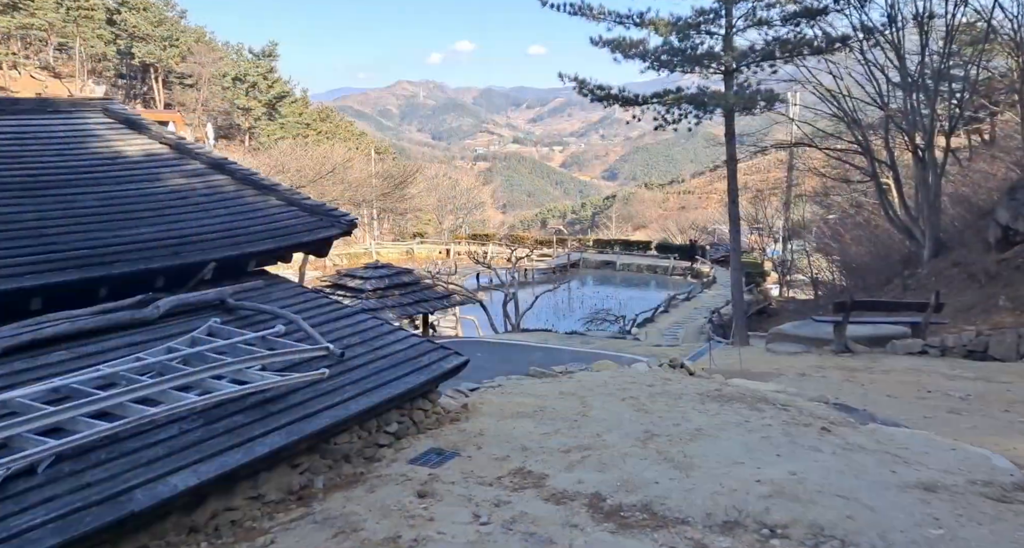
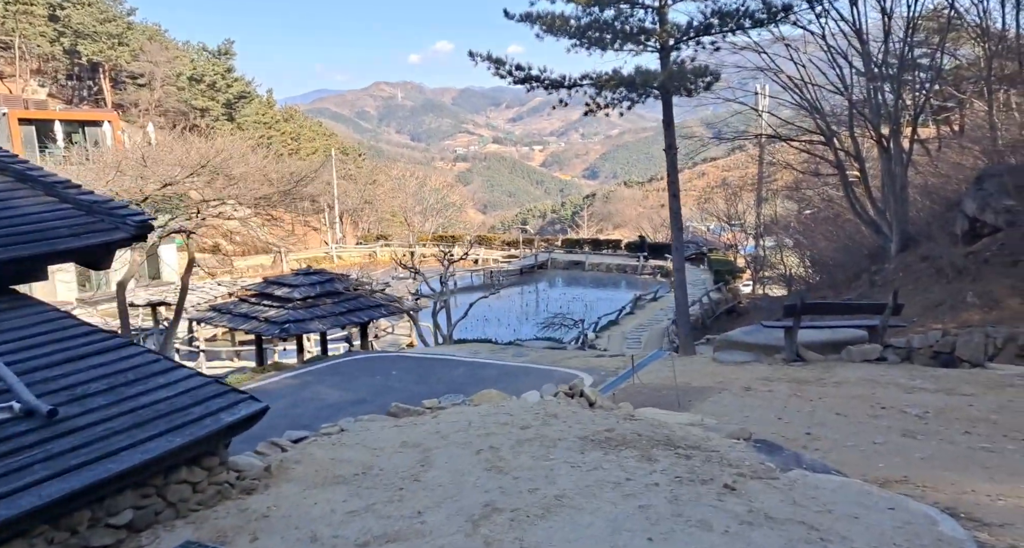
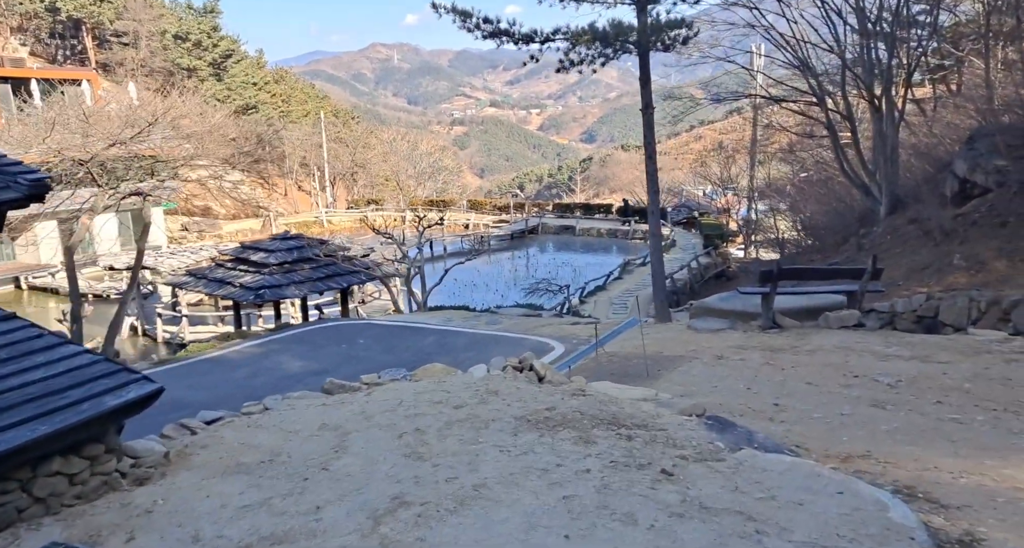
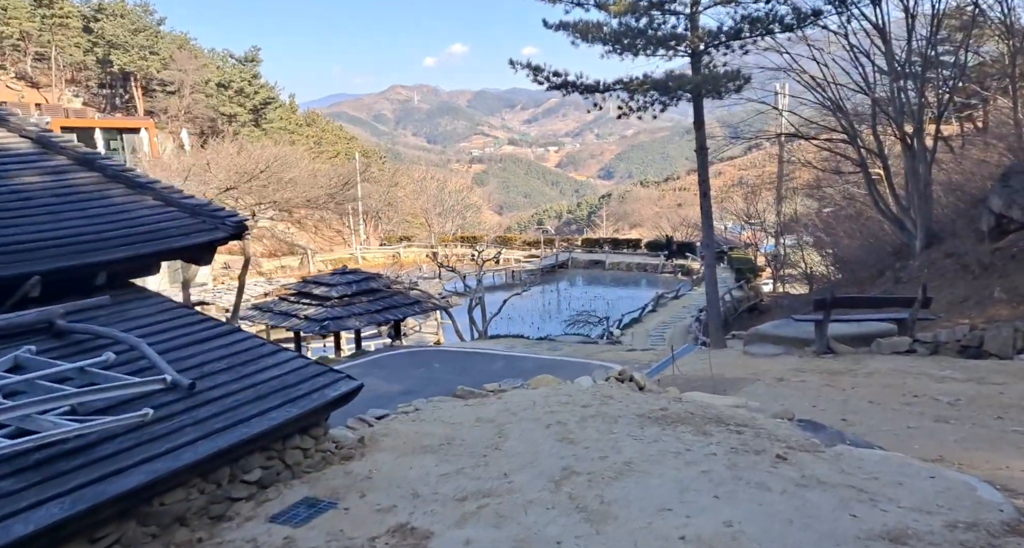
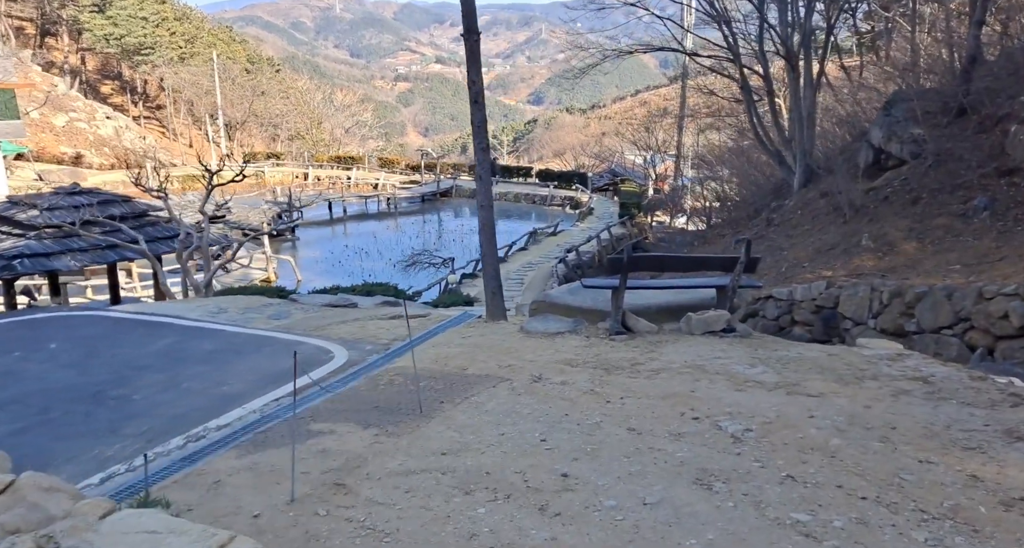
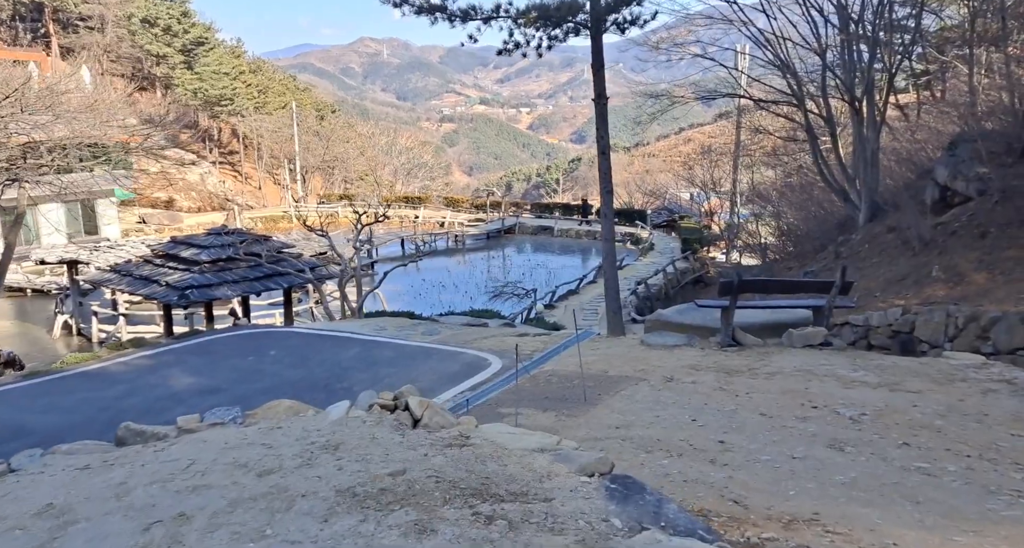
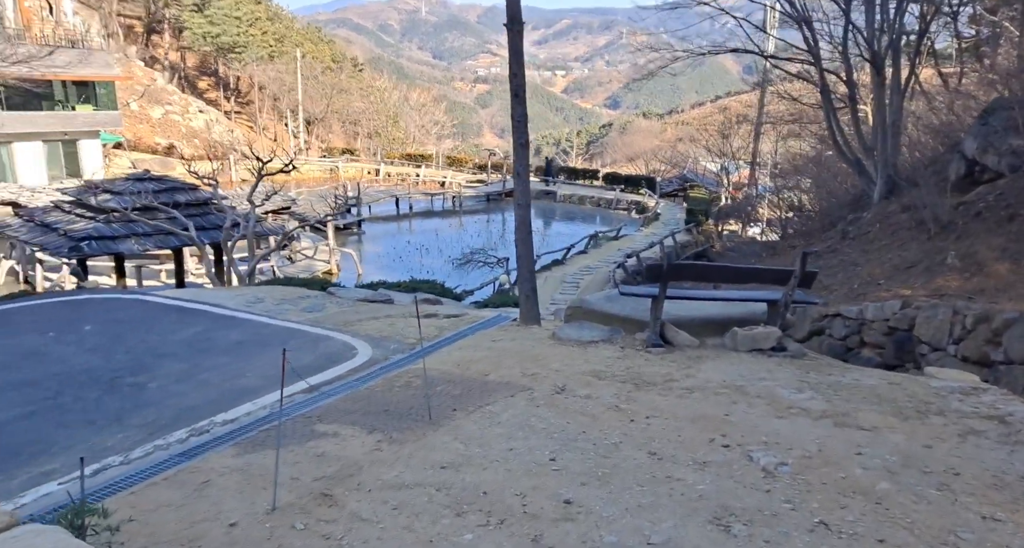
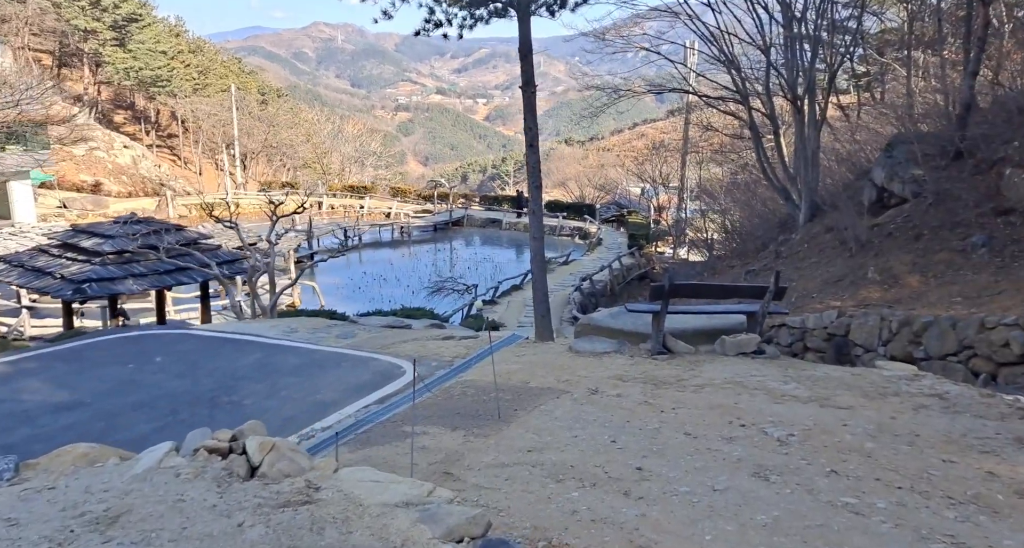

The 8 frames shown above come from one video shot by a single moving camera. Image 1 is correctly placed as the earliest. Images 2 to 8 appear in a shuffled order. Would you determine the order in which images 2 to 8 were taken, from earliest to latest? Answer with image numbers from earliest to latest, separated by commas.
4, 2, 3, 6, 8, 5, 7
